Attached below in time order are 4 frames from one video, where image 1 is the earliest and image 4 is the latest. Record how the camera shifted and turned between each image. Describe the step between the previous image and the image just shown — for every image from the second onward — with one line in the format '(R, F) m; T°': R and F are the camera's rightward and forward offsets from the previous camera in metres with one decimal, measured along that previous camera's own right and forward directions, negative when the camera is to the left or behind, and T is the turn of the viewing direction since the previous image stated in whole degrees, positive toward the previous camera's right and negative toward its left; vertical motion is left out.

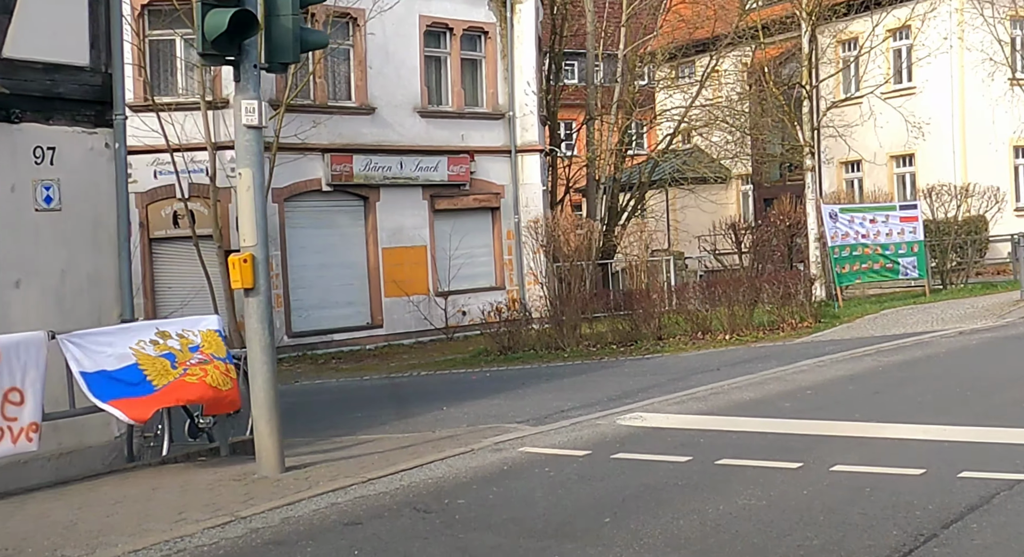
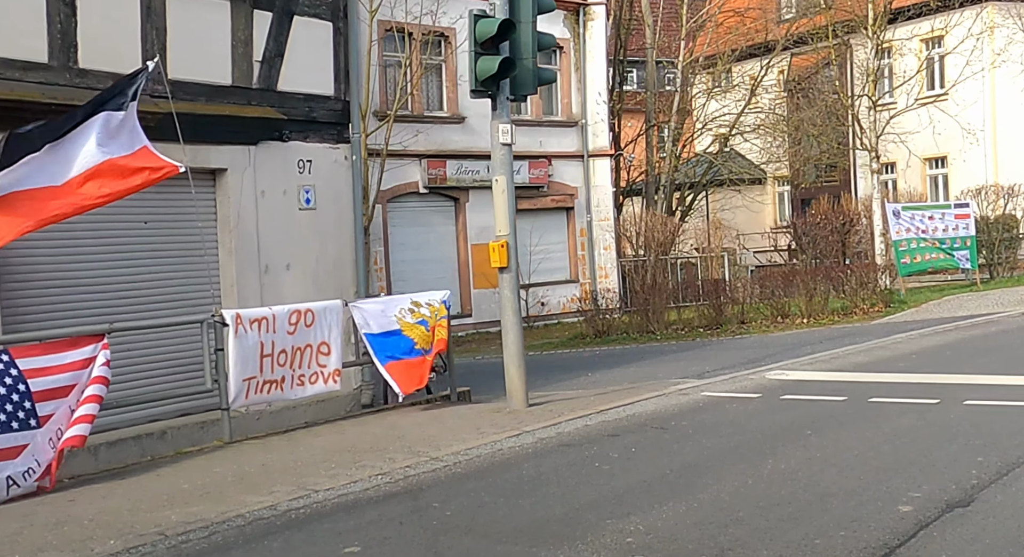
(-1.7, -2.2) m; -1°
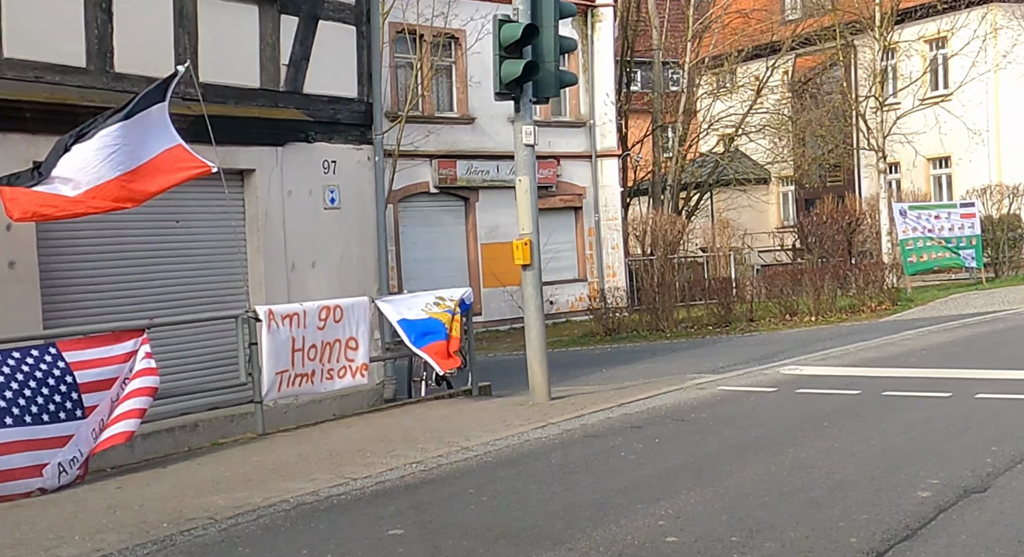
(-0.2, -0.3) m; 0°
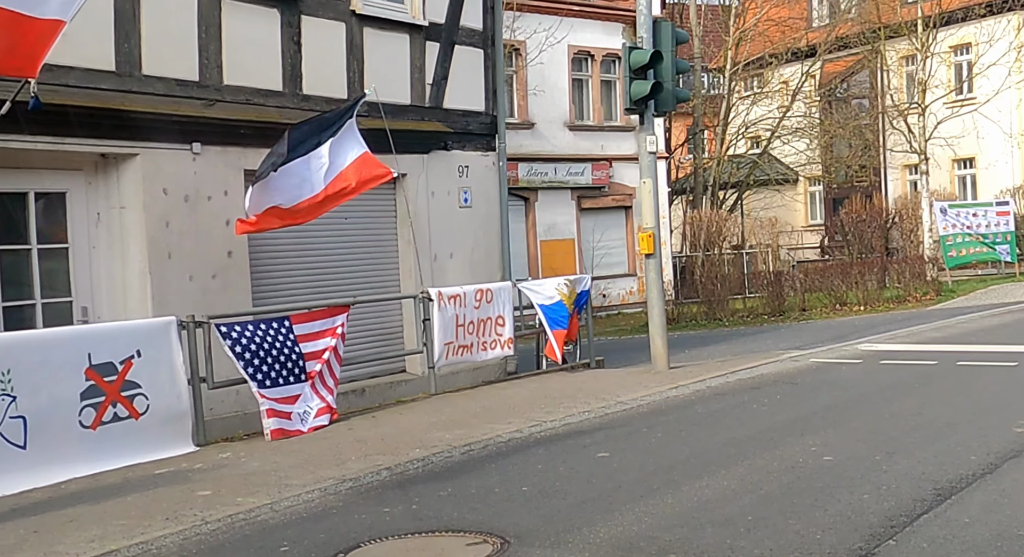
(-1.3, -1.7) m; -1°
